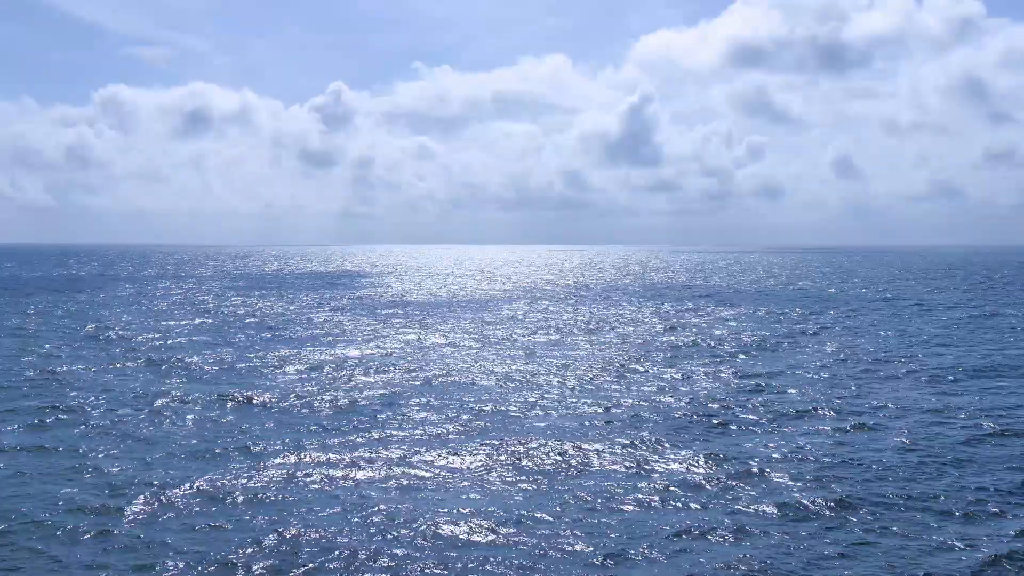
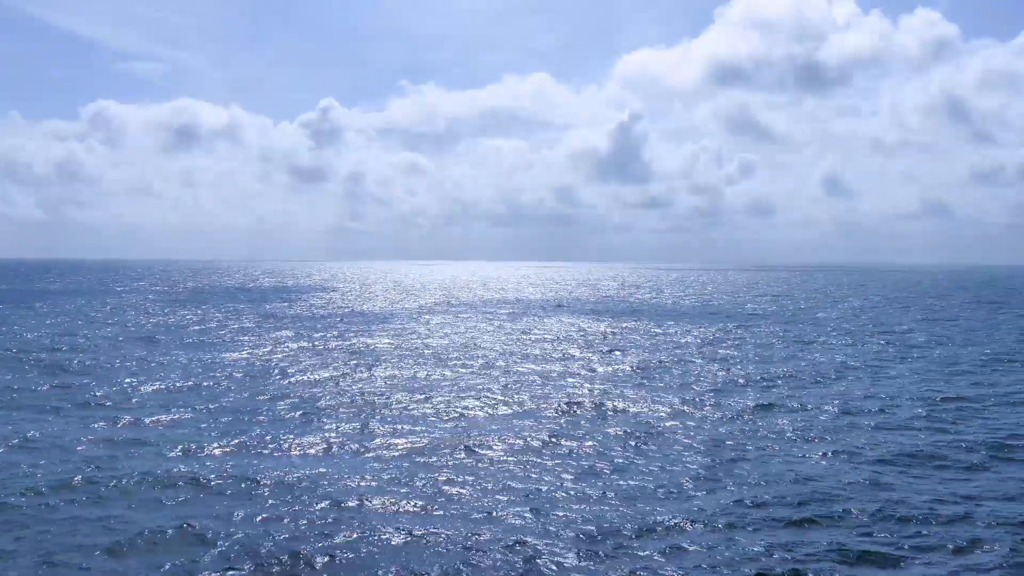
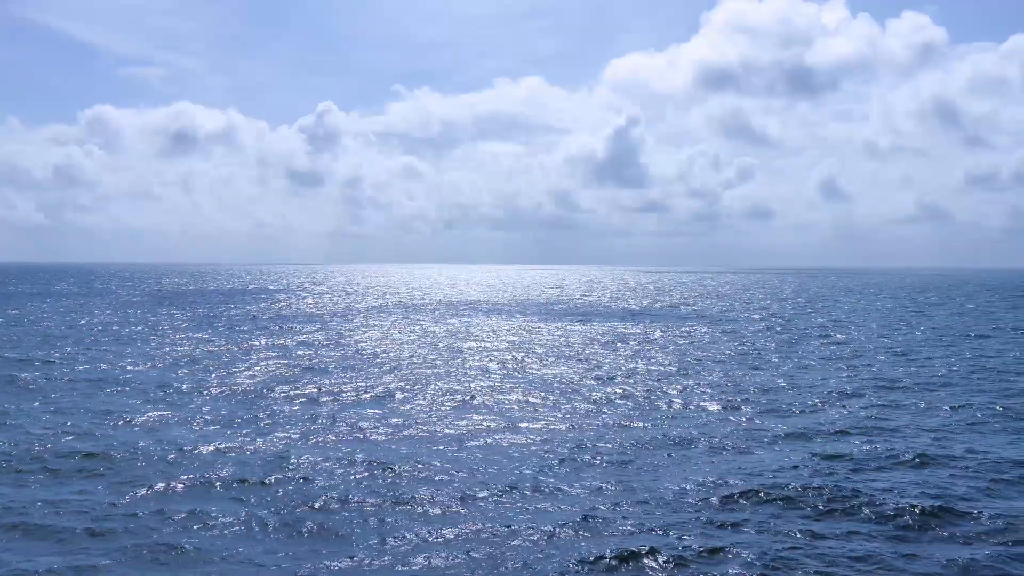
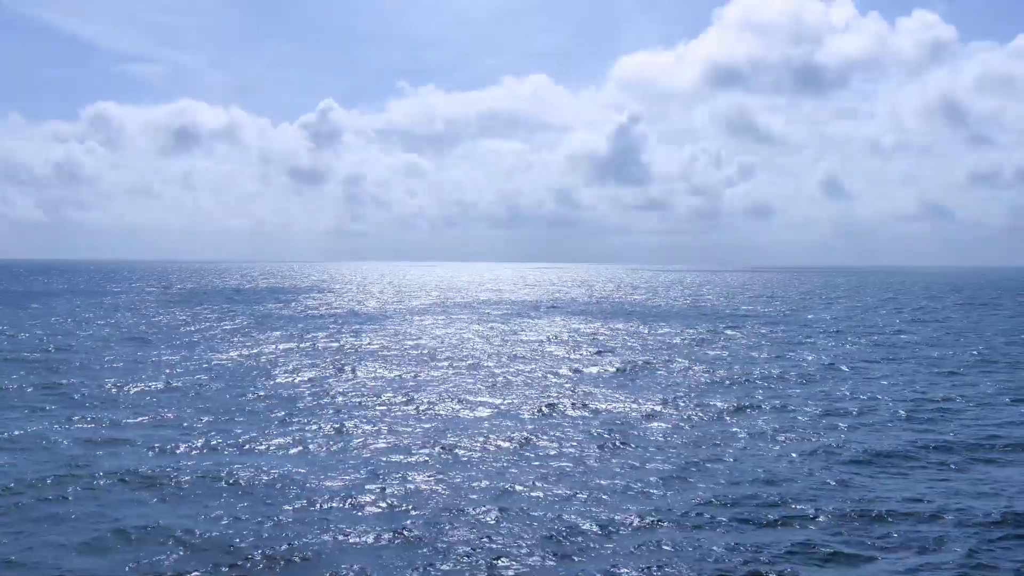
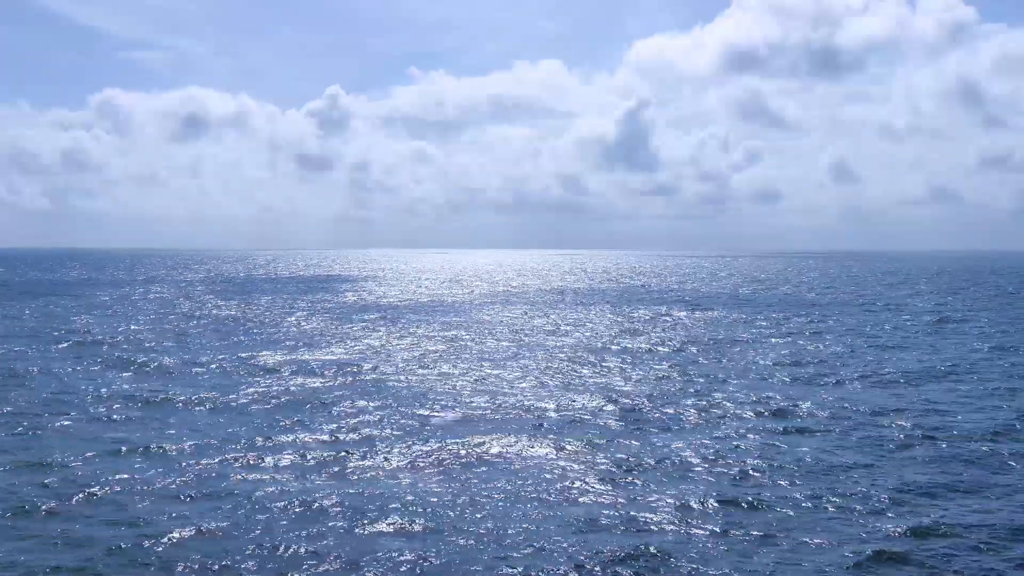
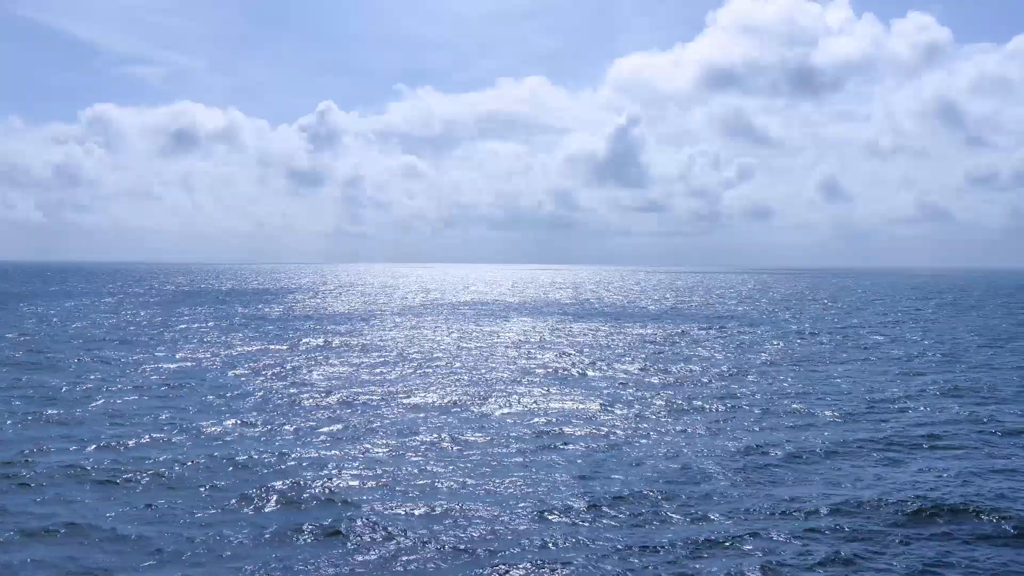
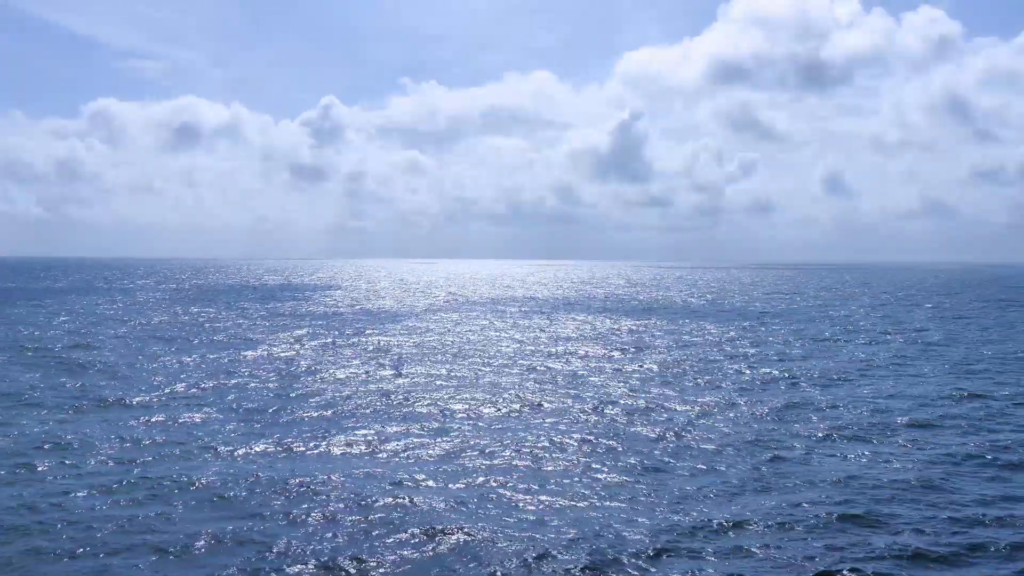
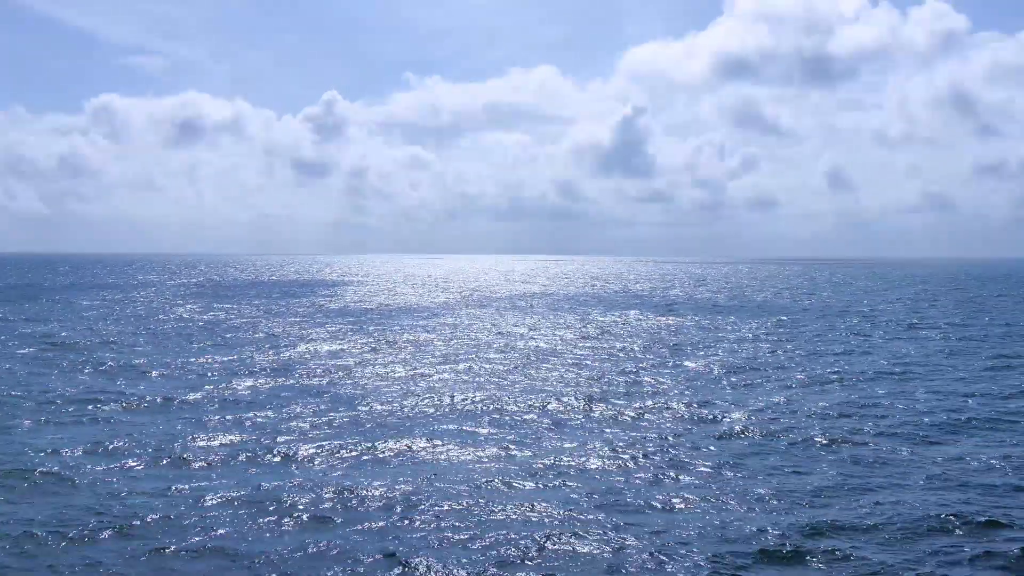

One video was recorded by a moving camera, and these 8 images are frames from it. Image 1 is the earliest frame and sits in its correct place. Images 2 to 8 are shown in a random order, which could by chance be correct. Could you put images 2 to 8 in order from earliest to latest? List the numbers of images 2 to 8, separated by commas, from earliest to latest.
5, 8, 7, 2, 4, 6, 3
